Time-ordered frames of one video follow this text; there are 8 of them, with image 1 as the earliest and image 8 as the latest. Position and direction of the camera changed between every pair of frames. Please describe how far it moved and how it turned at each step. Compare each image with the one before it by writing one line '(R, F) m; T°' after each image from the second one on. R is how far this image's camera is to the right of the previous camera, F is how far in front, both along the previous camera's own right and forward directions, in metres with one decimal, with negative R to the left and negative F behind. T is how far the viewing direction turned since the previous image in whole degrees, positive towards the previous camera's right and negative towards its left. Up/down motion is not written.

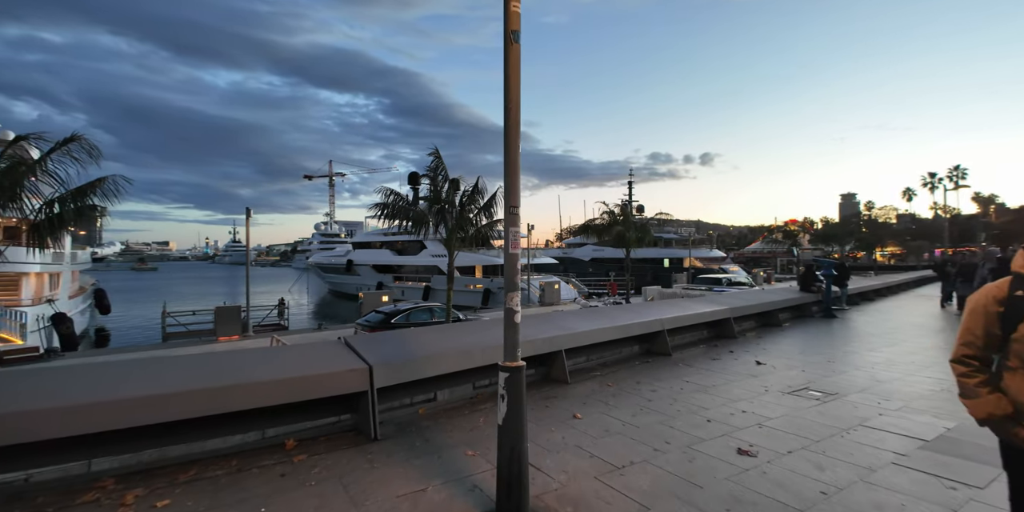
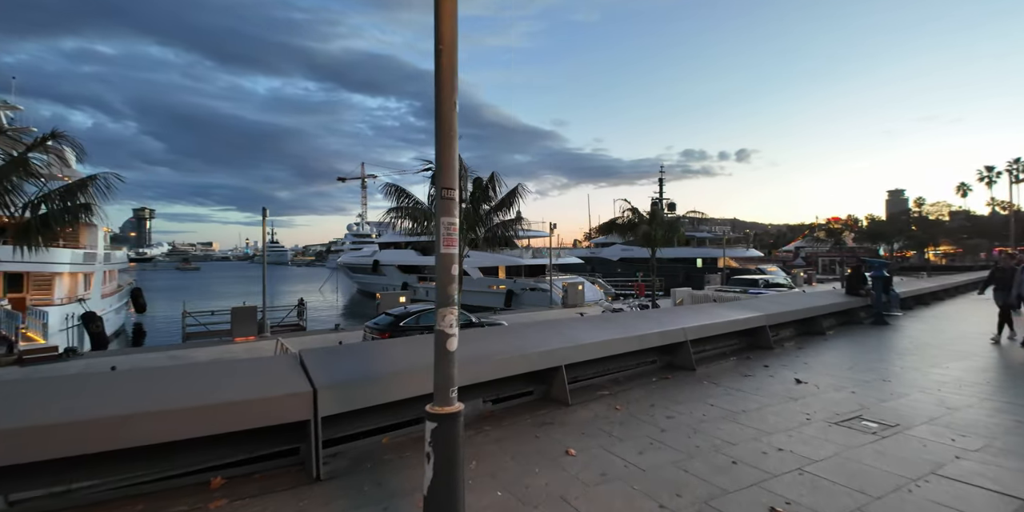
(+0.4, +0.7) m; -4°
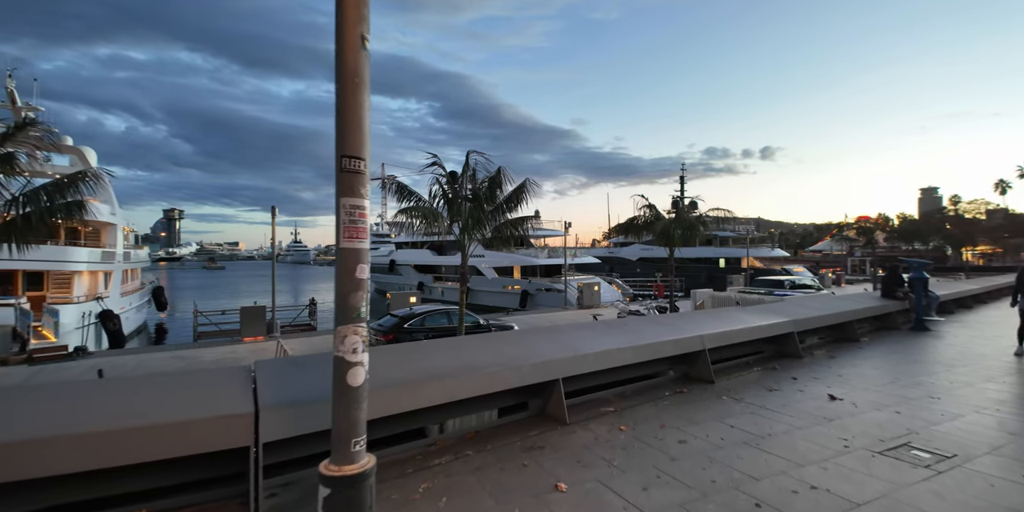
(+0.2, +0.5) m; -2°
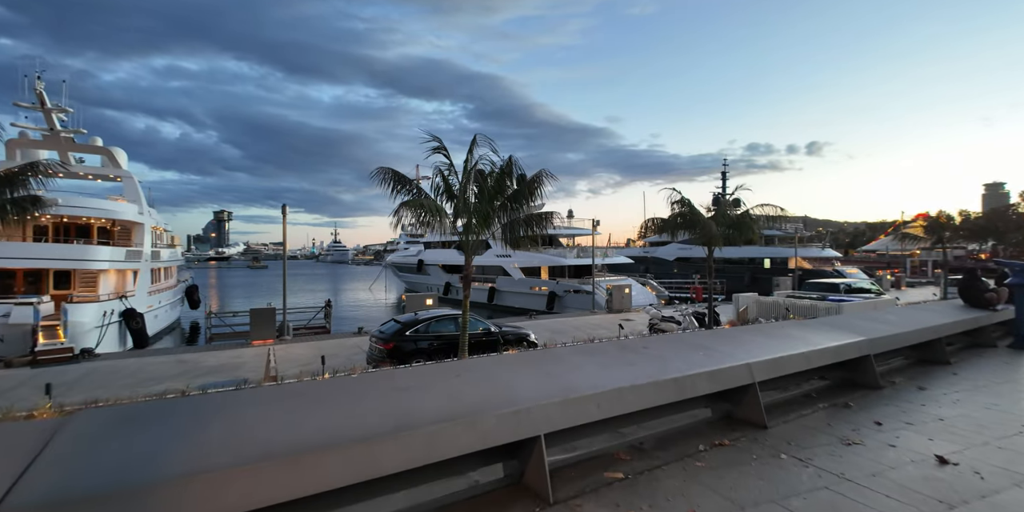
(+0.4, +1.2) m; -4°
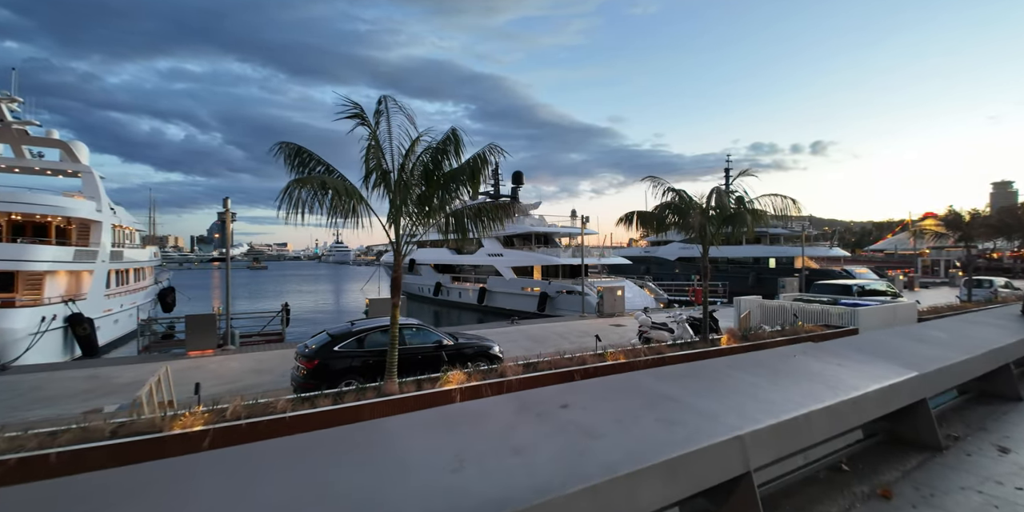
(+0.9, +1.6) m; 0°
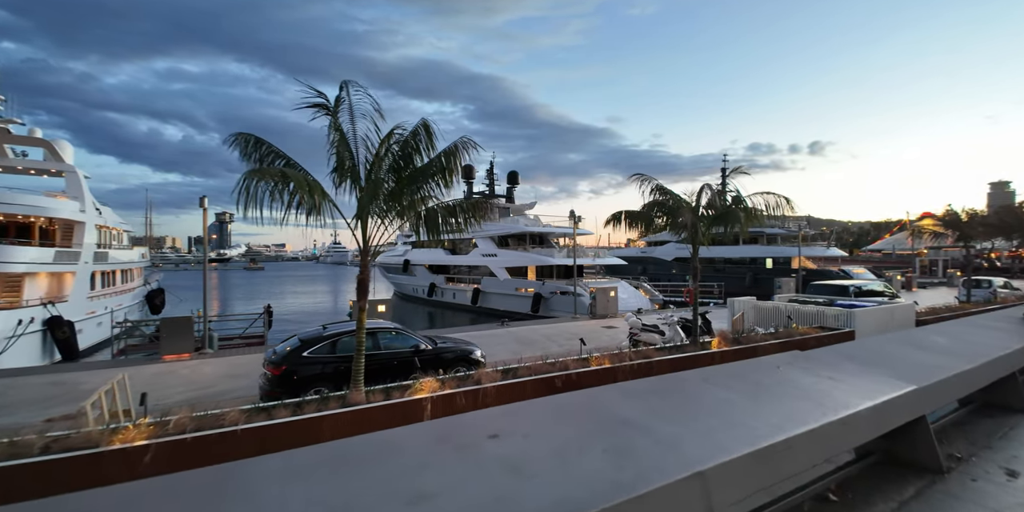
(+0.3, +0.4) m; 0°
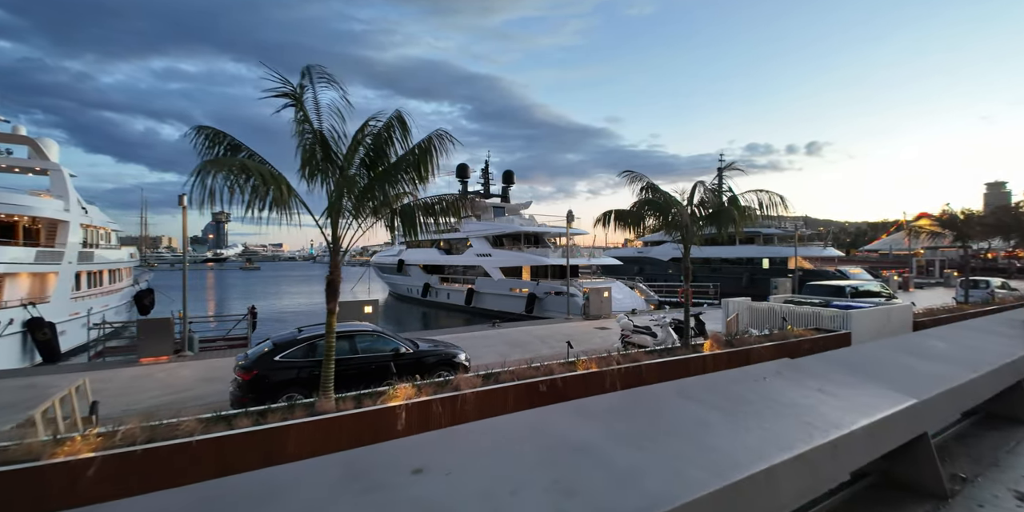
(+0.2, +0.3) m; 0°
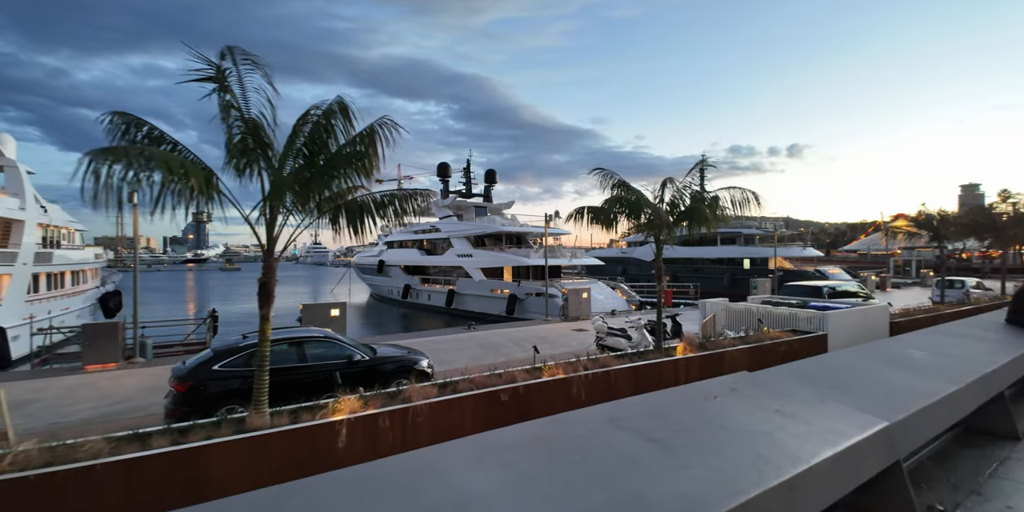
(+0.4, +0.4) m; +2°
